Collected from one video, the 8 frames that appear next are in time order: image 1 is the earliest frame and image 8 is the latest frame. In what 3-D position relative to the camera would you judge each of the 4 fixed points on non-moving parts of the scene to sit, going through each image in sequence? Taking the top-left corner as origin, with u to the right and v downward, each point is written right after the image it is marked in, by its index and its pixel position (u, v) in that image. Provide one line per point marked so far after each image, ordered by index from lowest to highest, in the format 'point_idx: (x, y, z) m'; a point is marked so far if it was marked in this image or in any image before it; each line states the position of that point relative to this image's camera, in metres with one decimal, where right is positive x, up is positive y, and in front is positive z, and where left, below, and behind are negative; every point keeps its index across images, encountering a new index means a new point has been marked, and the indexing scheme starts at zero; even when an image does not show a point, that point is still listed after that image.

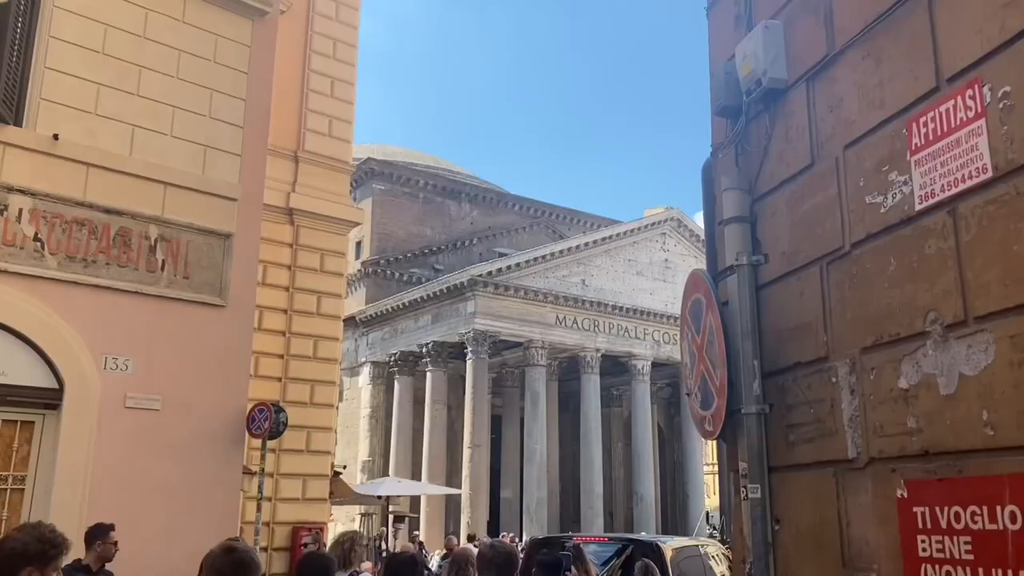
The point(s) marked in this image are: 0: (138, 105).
0: (-3.2, +1.6, +7.4) m
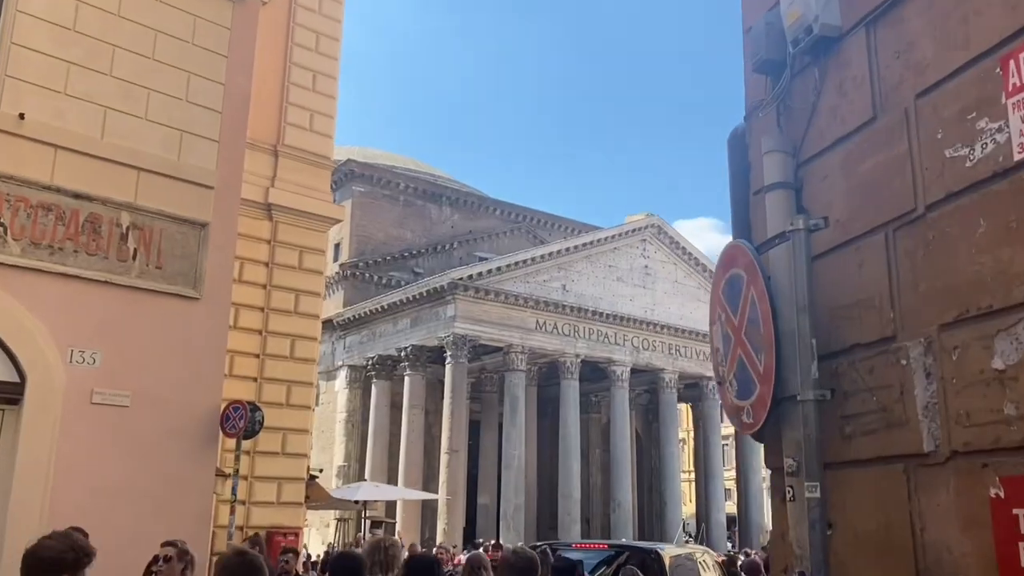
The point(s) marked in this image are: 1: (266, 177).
0: (-3.3, +1.6, +7.0) m
1: (-3.6, +1.6, +12.6) m
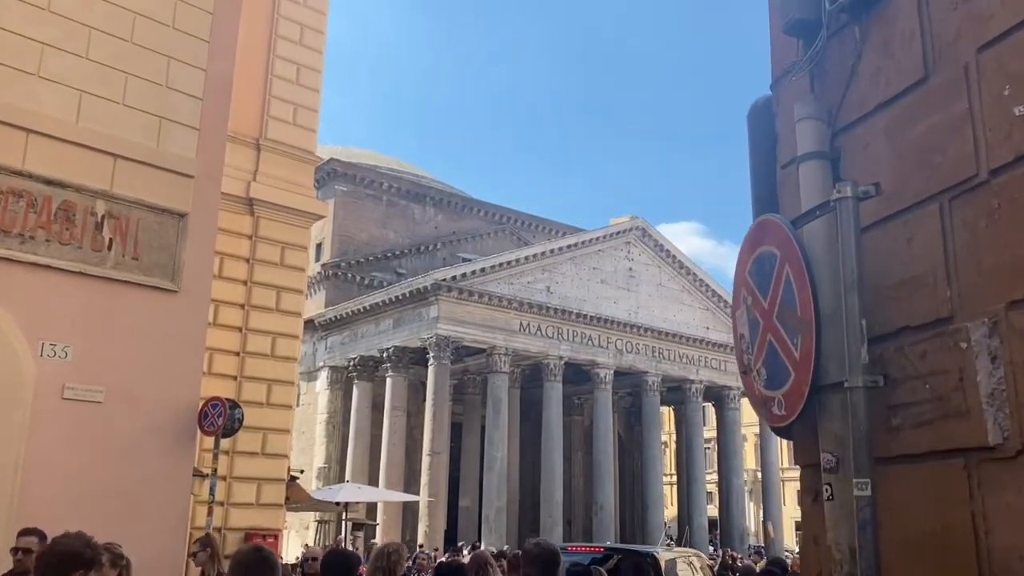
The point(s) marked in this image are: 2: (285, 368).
0: (-3.3, +1.7, +6.7) m
1: (-3.8, +1.7, +12.3) m
2: (-3.1, -1.1, +11.9) m
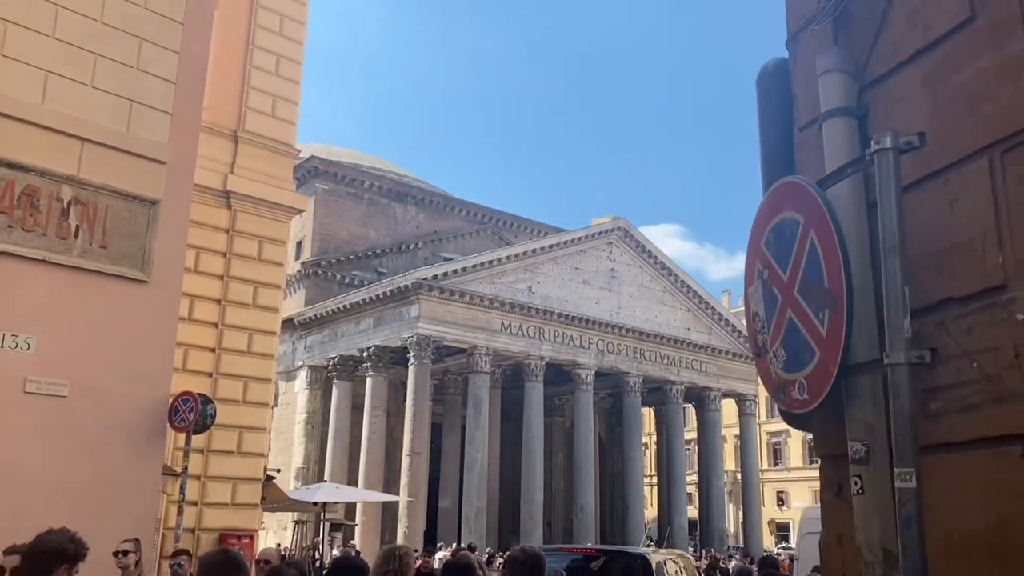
0: (-3.4, +1.8, +6.5) m
1: (-4.0, +1.7, +12.0) m
2: (-3.4, -1.0, +11.6) m
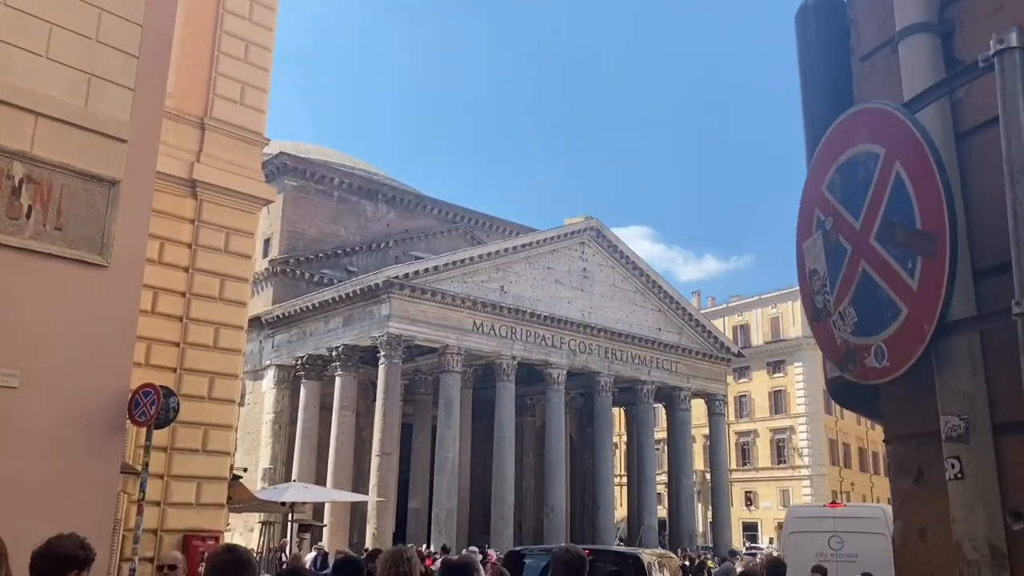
0: (-3.6, +1.9, +6.0) m
1: (-4.3, +1.8, +11.6) m
2: (-3.7, -0.9, +11.2) m
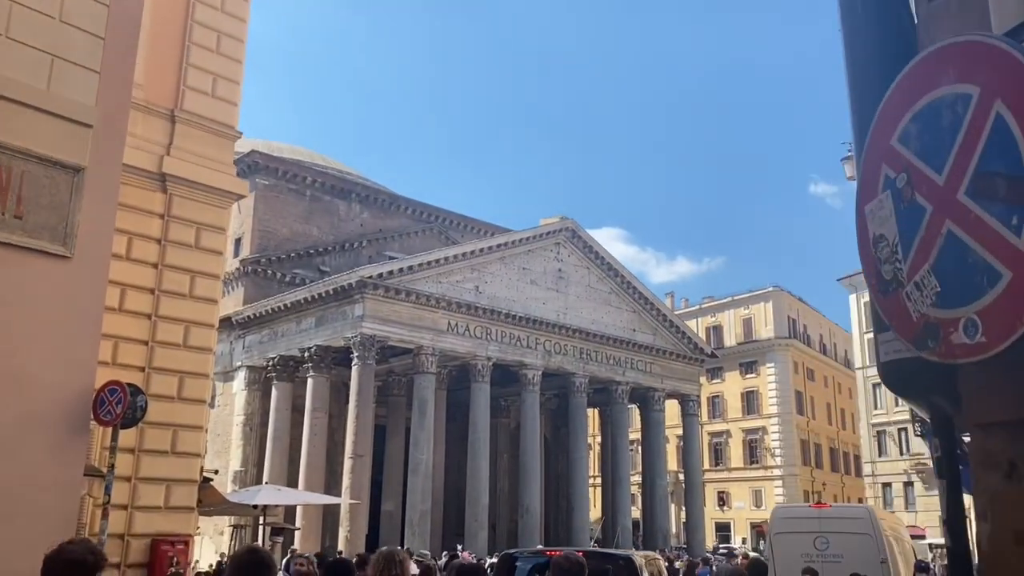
0: (-3.6, +1.9, +5.7) m
1: (-4.6, +1.9, +11.2) m
2: (-3.9, -0.9, +10.9) m
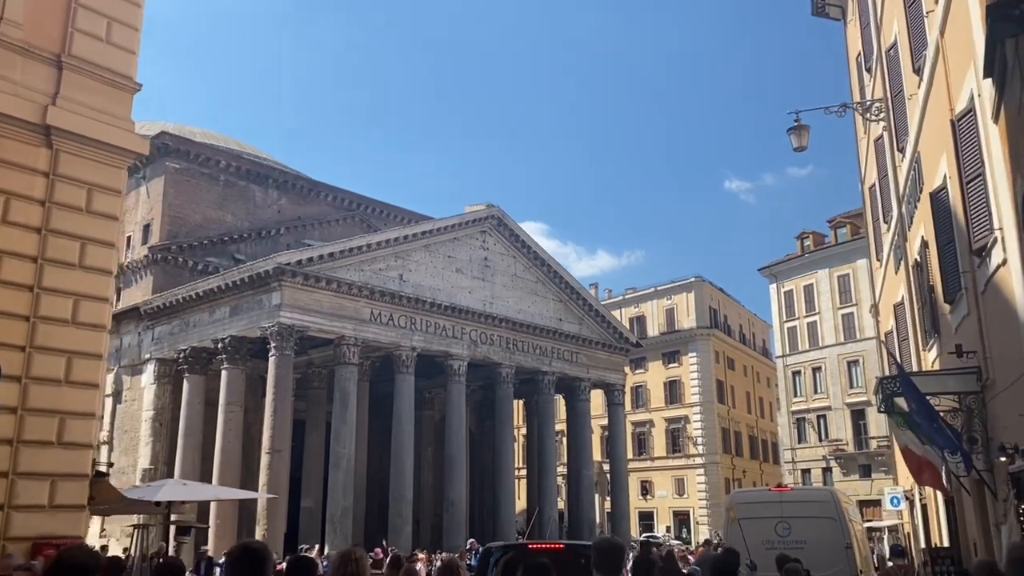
0: (-3.9, +2.3, +4.4) m
1: (-5.3, +2.2, +9.8) m
2: (-4.6, -0.5, +9.5) m
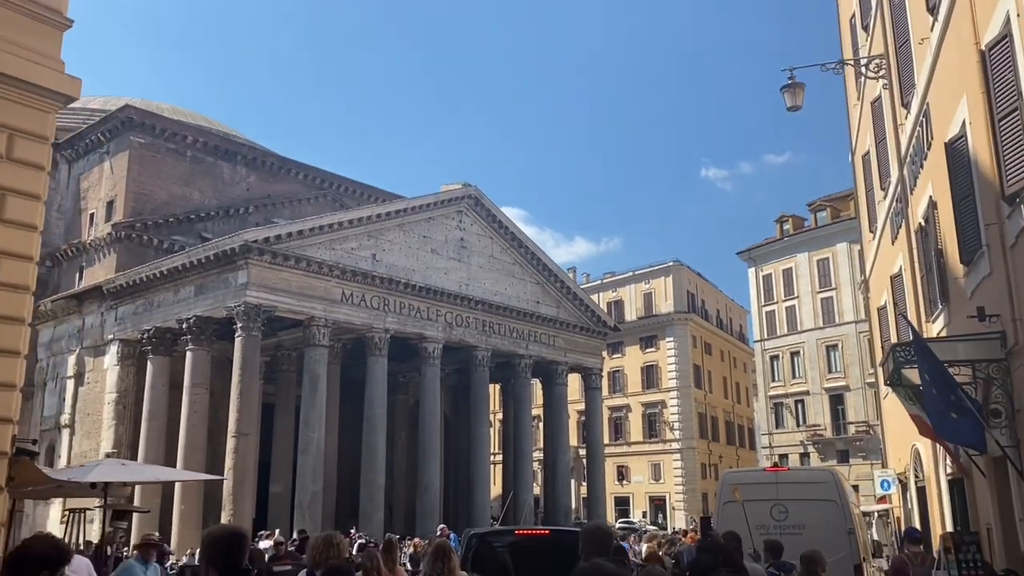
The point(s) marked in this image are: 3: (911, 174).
0: (-4.0, +2.6, +3.2) m
1: (-5.6, +2.7, +8.6) m
2: (-4.9, -0.1, +8.4) m
3: (+5.2, +1.5, +11.2) m
